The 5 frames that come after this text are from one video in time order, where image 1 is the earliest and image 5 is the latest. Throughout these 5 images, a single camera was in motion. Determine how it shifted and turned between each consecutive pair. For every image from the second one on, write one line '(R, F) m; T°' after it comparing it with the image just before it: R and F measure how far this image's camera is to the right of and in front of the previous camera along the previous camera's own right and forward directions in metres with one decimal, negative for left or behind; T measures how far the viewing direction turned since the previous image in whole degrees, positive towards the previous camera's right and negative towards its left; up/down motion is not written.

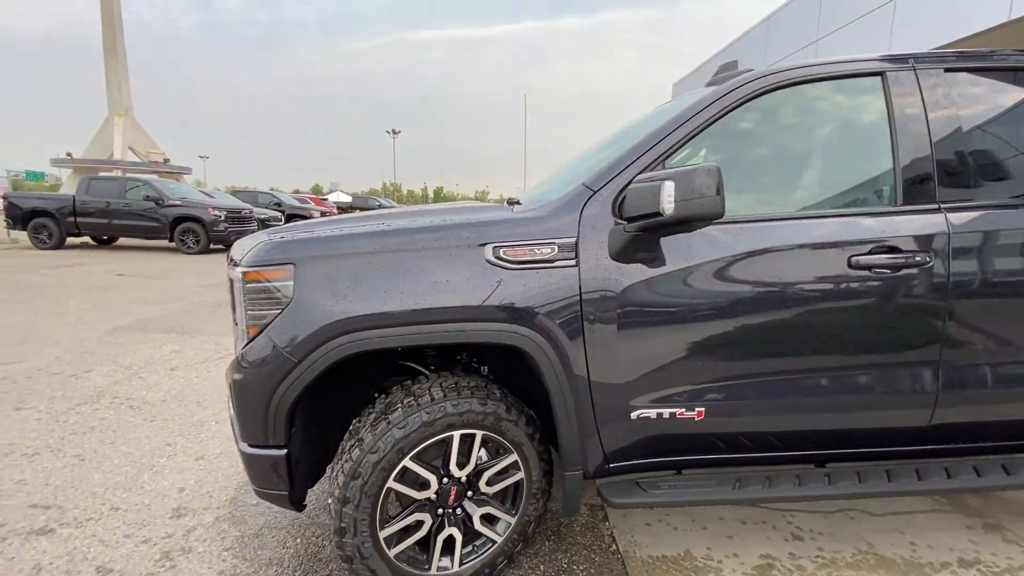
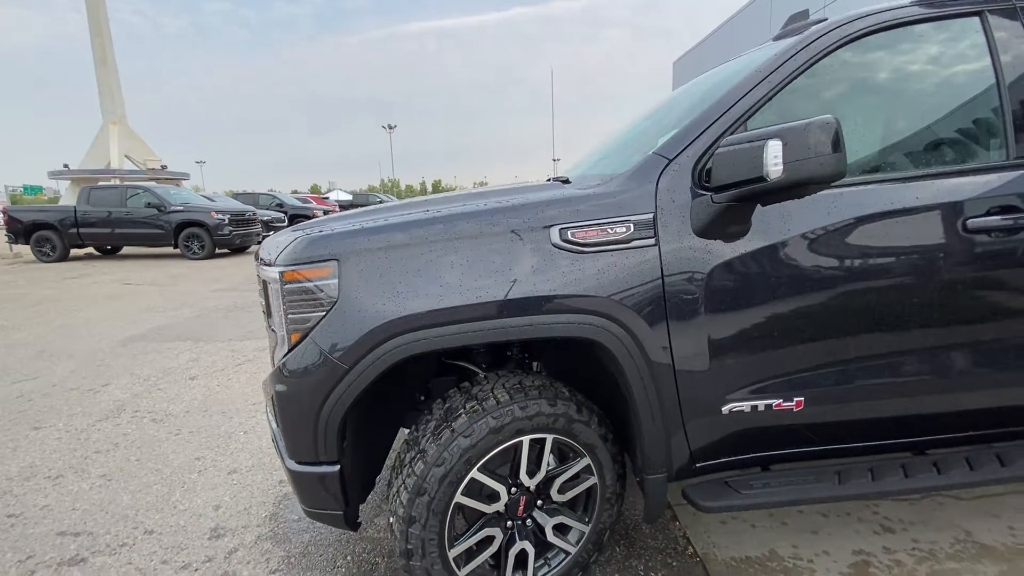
(-0.2, +0.2) m; 0°
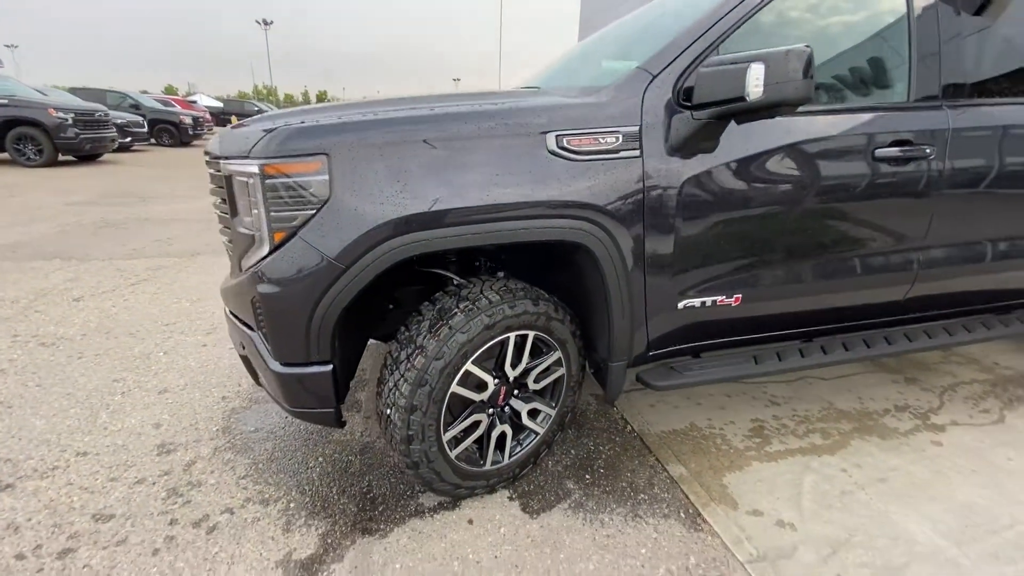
(-0.3, -0.1) m; +13°
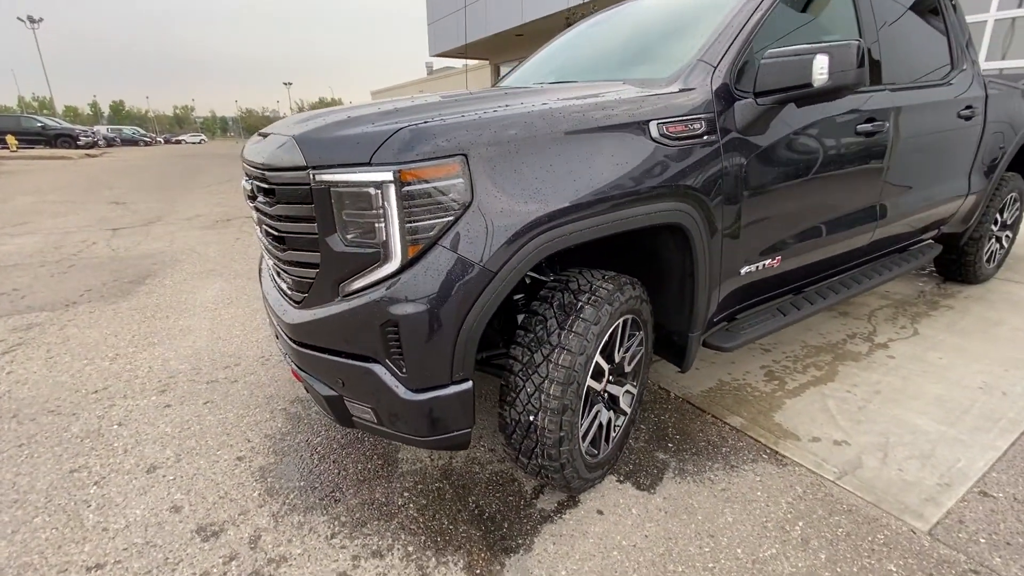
(-0.9, +0.1) m; +16°
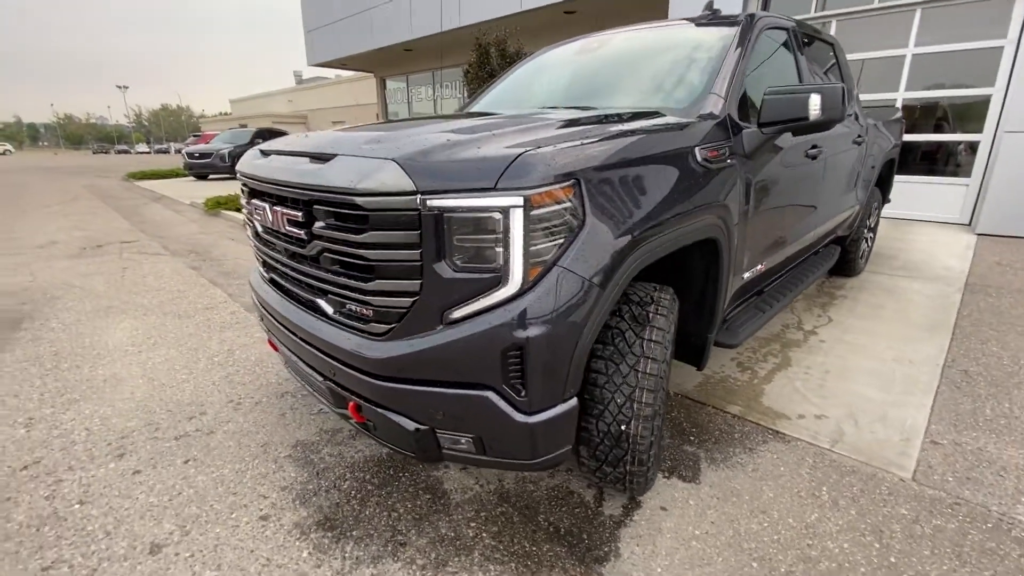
(-0.7, 0.0) m; +14°
